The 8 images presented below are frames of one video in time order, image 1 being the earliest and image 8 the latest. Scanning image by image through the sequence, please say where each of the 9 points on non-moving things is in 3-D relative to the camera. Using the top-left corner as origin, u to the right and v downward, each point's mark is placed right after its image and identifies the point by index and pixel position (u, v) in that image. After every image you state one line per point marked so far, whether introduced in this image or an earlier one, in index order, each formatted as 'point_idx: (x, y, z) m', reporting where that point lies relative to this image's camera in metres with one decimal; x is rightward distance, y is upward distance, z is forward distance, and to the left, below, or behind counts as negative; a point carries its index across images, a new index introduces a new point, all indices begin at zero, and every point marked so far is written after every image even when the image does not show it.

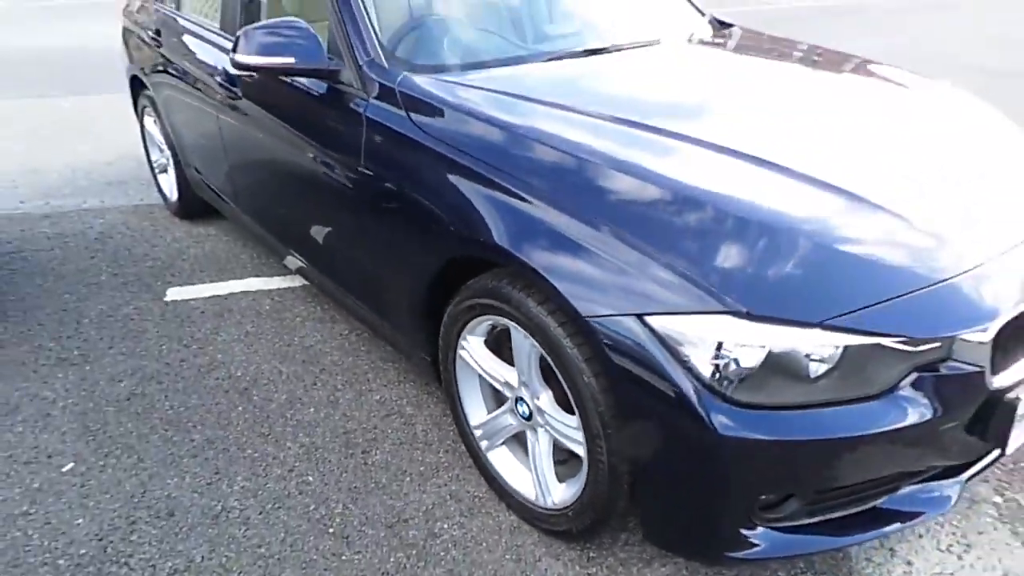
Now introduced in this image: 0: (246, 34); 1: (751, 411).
0: (-1.0, +0.9, +2.6) m
1: (+0.6, -0.3, +1.7) m
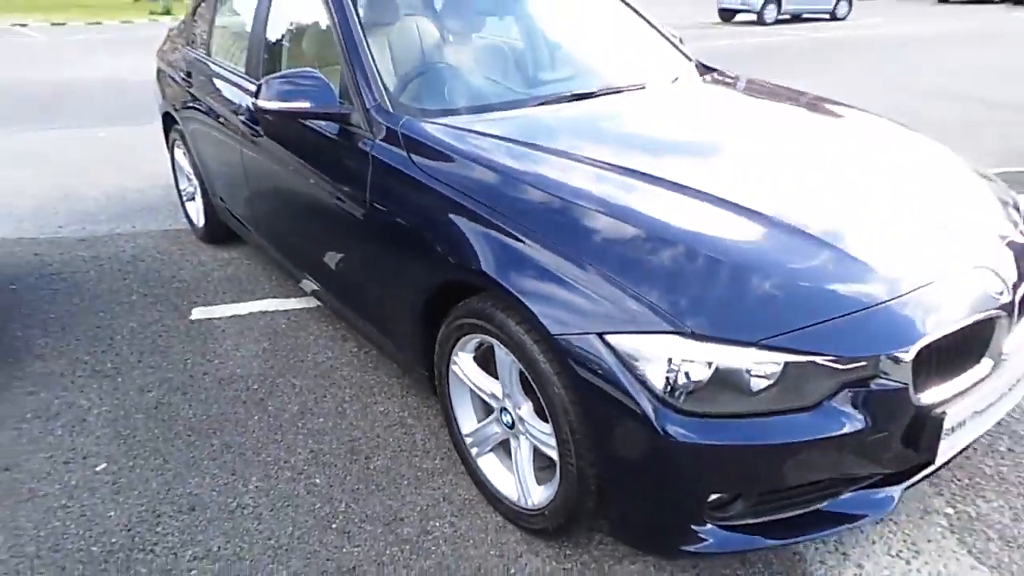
0: (-1.0, +0.9, +3.0) m
1: (+0.5, -0.3, +1.9) m
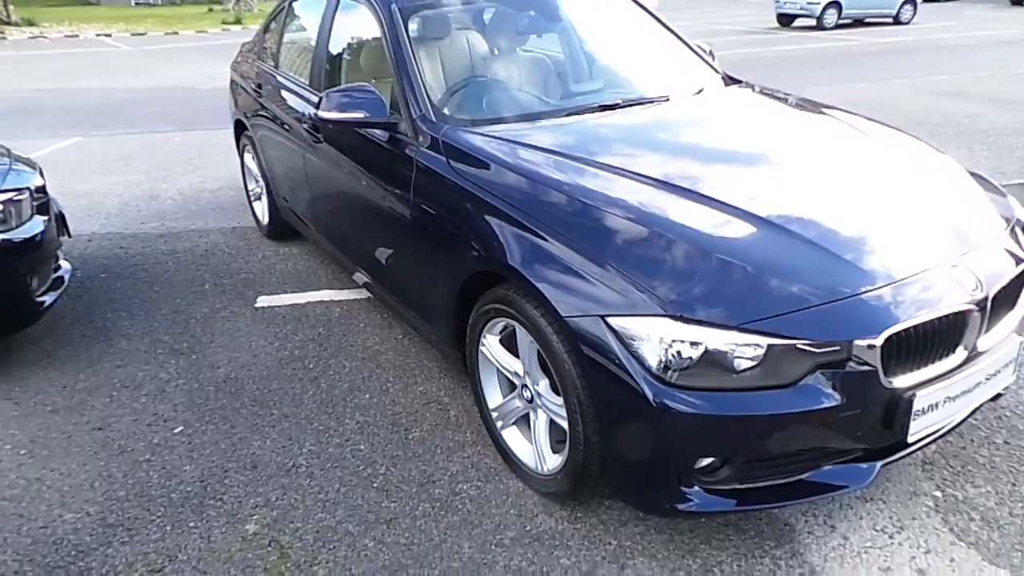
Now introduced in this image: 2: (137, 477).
0: (-0.9, +0.9, +3.3) m
1: (+0.5, -0.3, +2.1) m
2: (-1.5, -0.7, +2.8) m
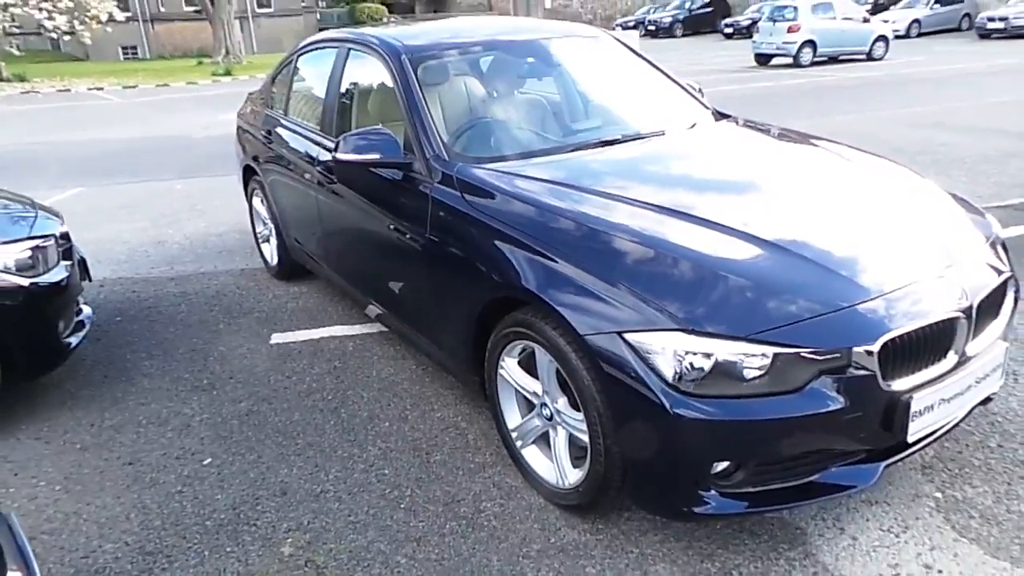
0: (-0.8, +0.7, +3.5) m
1: (+0.6, -0.4, +2.3) m
2: (-1.4, -0.9, +2.9) m
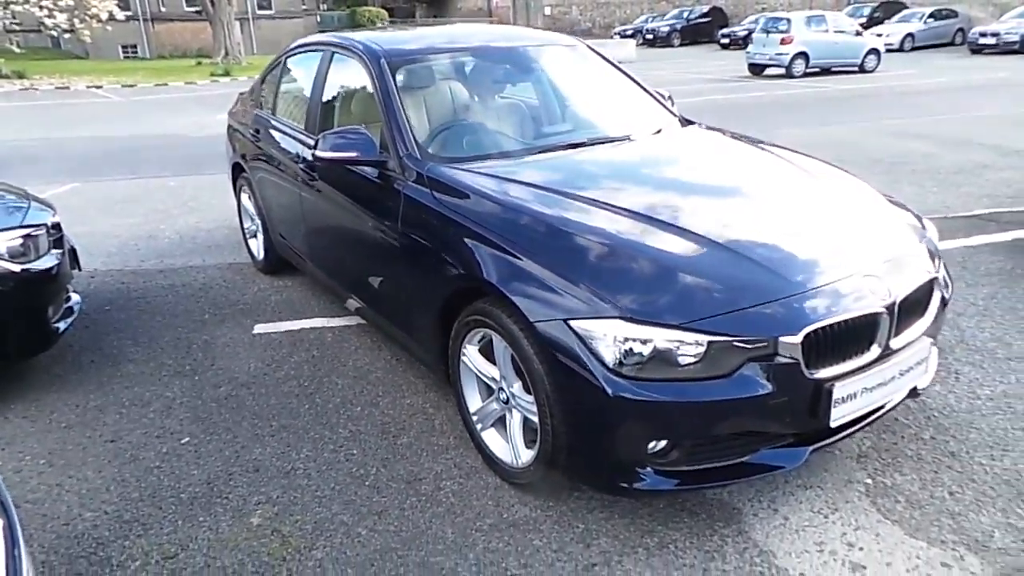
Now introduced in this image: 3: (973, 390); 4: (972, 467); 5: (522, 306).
0: (-1.0, +0.8, +3.7) m
1: (+0.4, -0.3, +2.5) m
2: (-1.6, -0.8, +3.1) m
3: (+2.3, -0.5, +3.6) m
4: (+2.0, -0.8, +3.0) m
5: (0.0, -0.1, +2.8) m
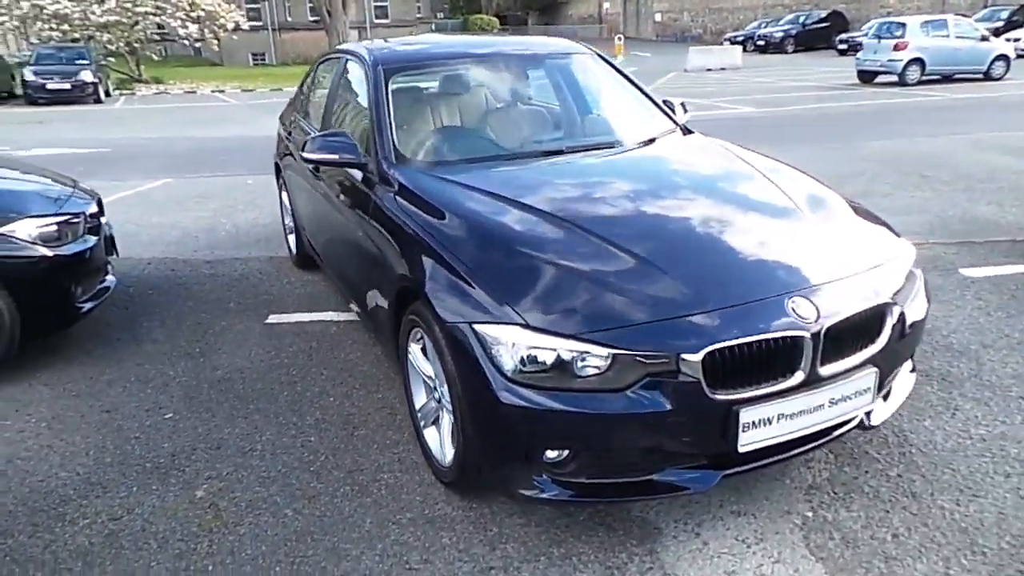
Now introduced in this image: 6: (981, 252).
0: (-1.1, +0.8, +3.9) m
1: (+0.1, -0.4, +2.5) m
2: (-1.8, -0.8, +3.4) m
3: (+2.1, -0.7, +3.3) m
4: (+1.6, -0.9, +2.8) m
5: (-0.3, -0.1, +2.8) m
6: (+3.8, +0.3, +5.7) m
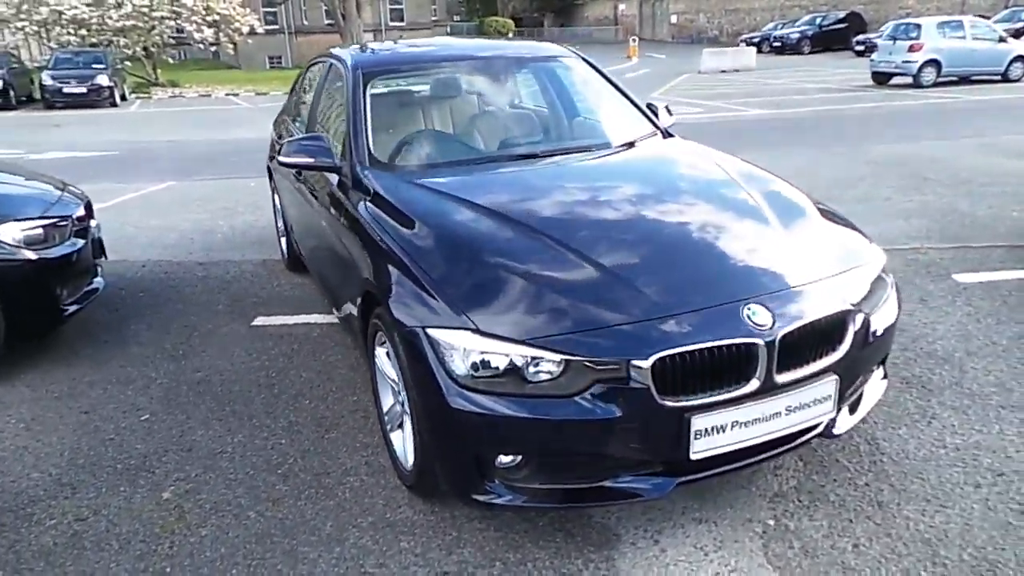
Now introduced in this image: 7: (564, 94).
0: (-1.2, +0.8, +4.0) m
1: (-0.1, -0.4, +2.5) m
2: (-2.0, -0.8, +3.4) m
3: (+2.0, -0.7, +3.2) m
4: (+1.5, -0.9, +2.8) m
5: (-0.4, -0.1, +2.8) m
6: (+3.7, +0.2, +5.6) m
7: (+0.4, +1.2, +4.4) m
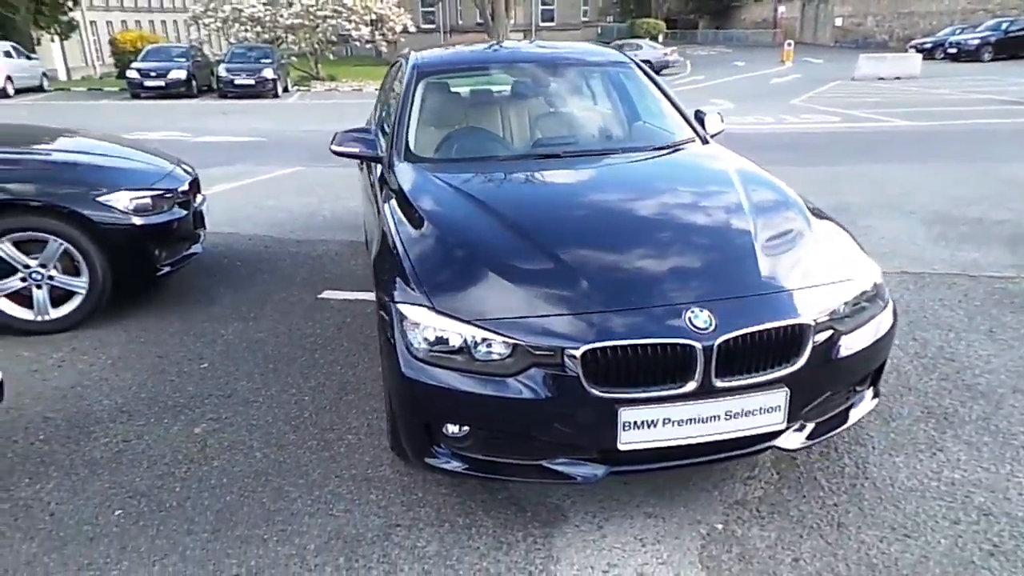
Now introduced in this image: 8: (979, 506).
0: (-1.0, +0.9, +4.4) m
1: (-0.3, -0.3, +2.7) m
2: (-2.0, -0.6, +4.0) m
3: (+1.9, -0.8, +3.1) m
4: (+1.3, -1.0, +2.7) m
5: (-0.5, 0.0, +3.1) m
6: (+4.1, 0.0, +5.0) m
7: (+0.7, +1.3, +4.5) m
8: (+1.9, -0.9, +2.8) m
